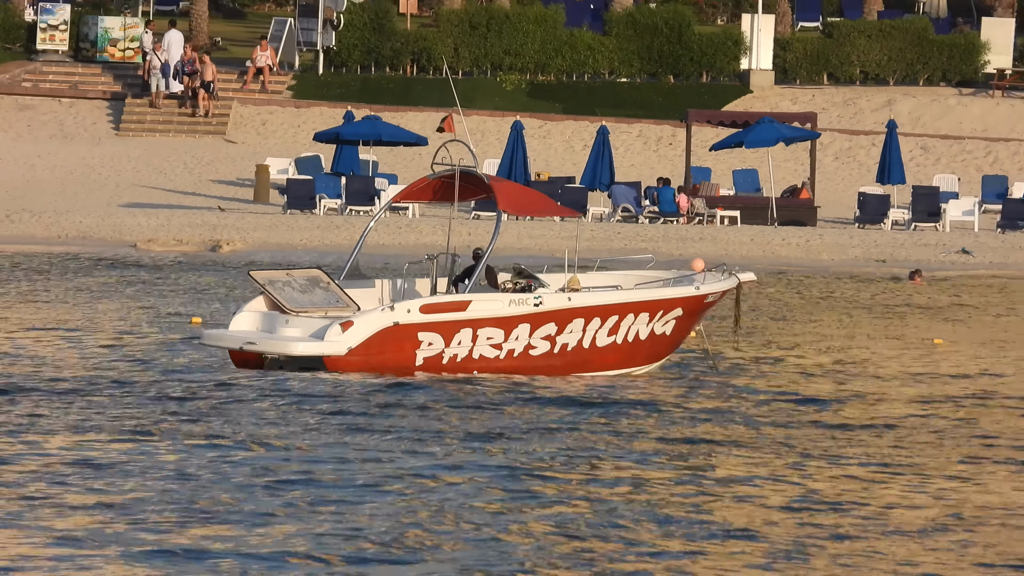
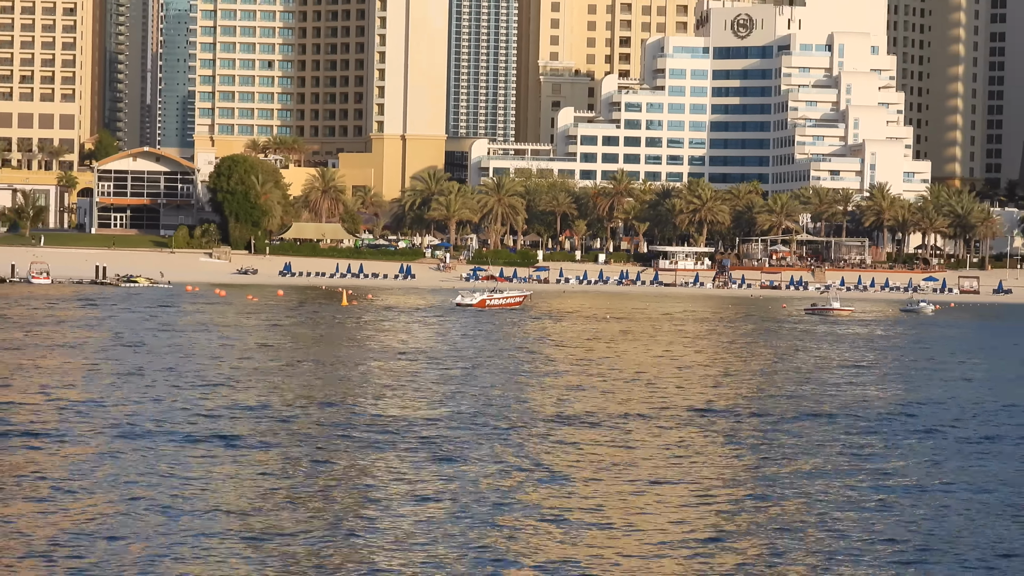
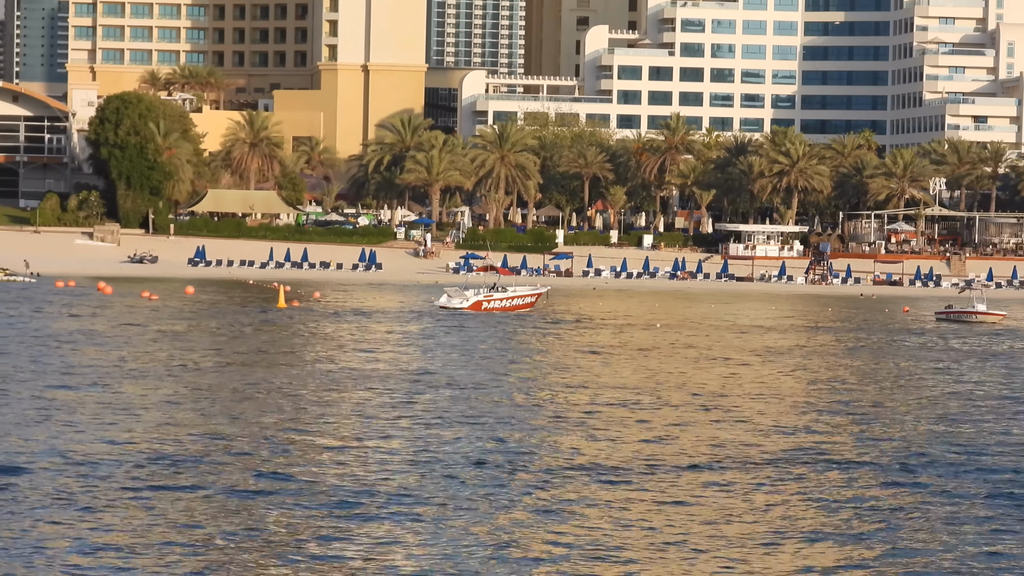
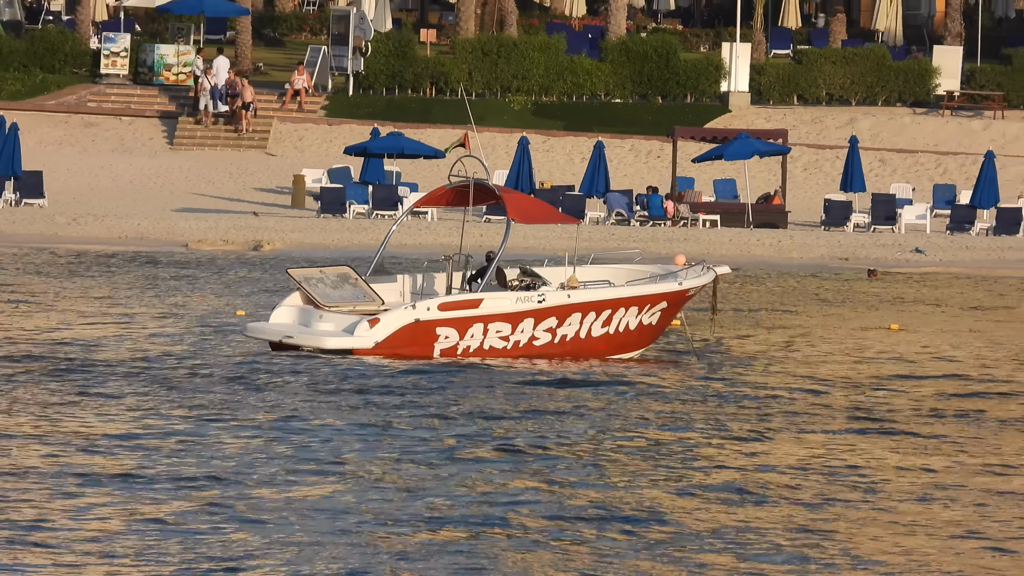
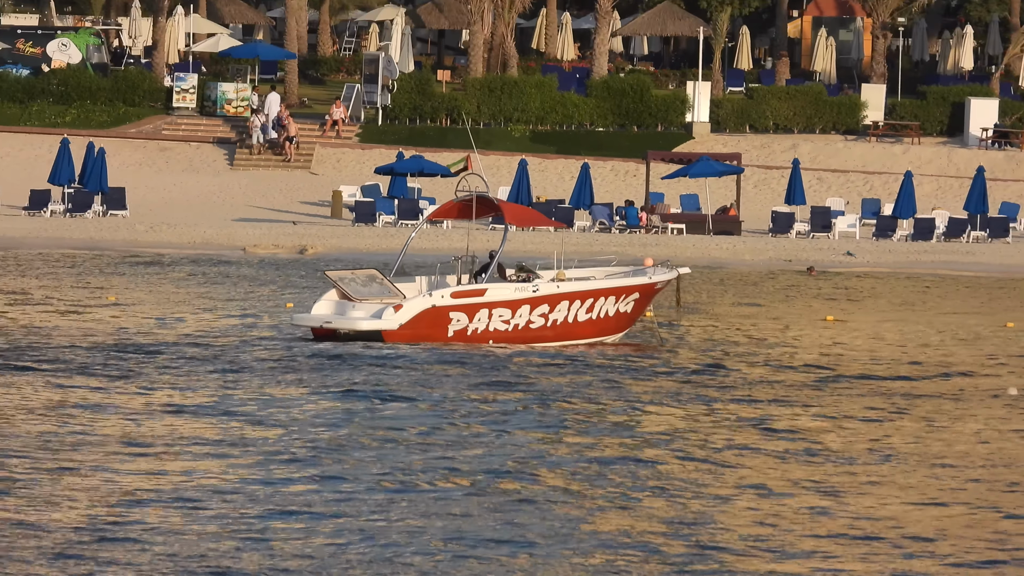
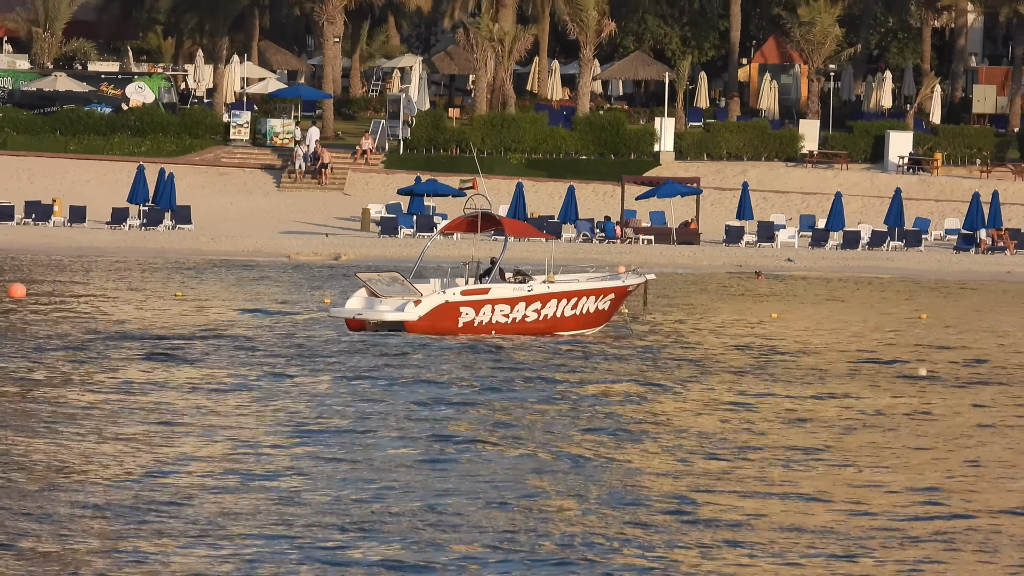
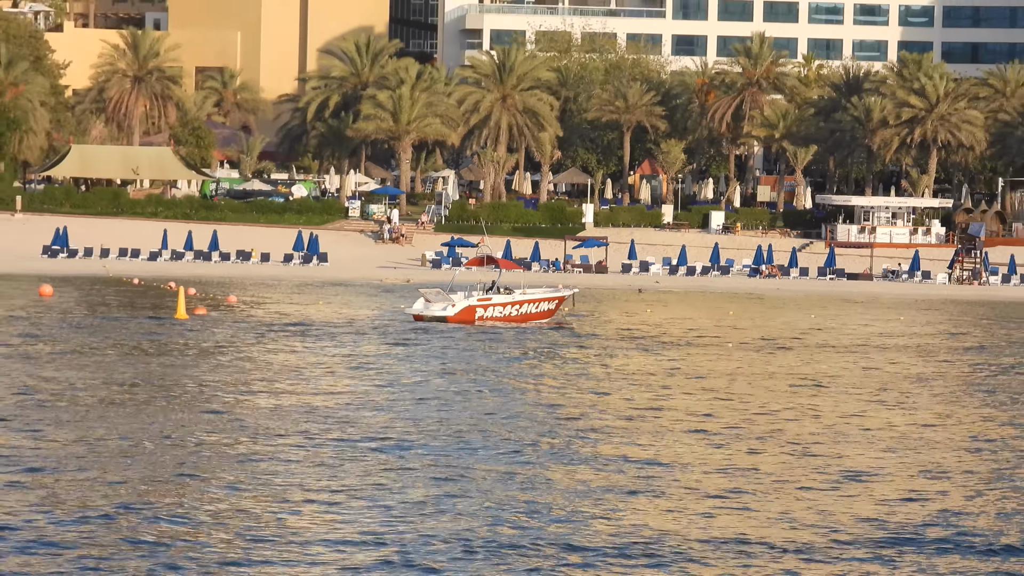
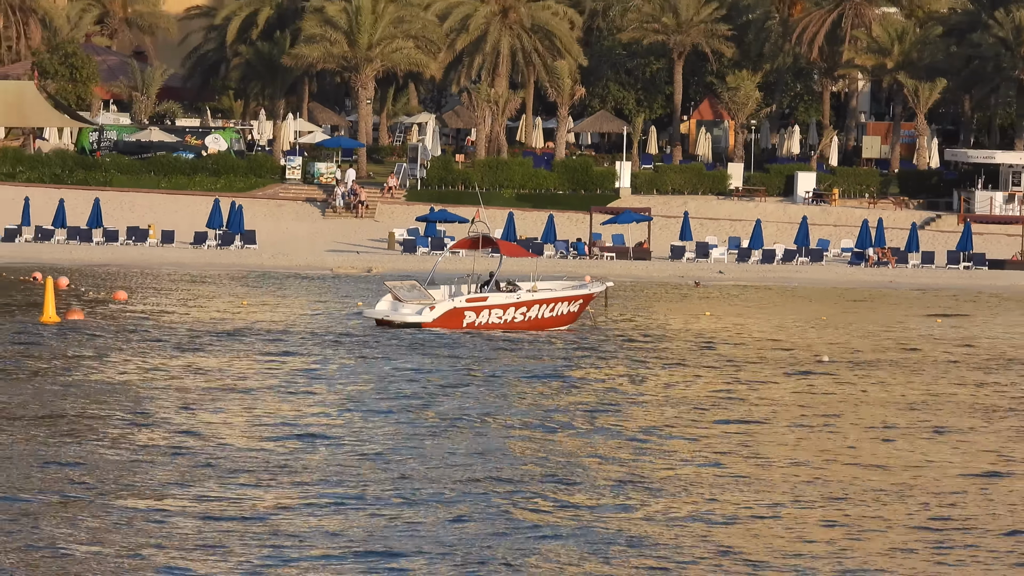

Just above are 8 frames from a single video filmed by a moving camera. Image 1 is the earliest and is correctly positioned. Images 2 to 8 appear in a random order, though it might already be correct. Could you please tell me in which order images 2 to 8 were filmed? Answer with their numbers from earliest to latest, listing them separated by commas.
4, 5, 6, 8, 7, 3, 2
